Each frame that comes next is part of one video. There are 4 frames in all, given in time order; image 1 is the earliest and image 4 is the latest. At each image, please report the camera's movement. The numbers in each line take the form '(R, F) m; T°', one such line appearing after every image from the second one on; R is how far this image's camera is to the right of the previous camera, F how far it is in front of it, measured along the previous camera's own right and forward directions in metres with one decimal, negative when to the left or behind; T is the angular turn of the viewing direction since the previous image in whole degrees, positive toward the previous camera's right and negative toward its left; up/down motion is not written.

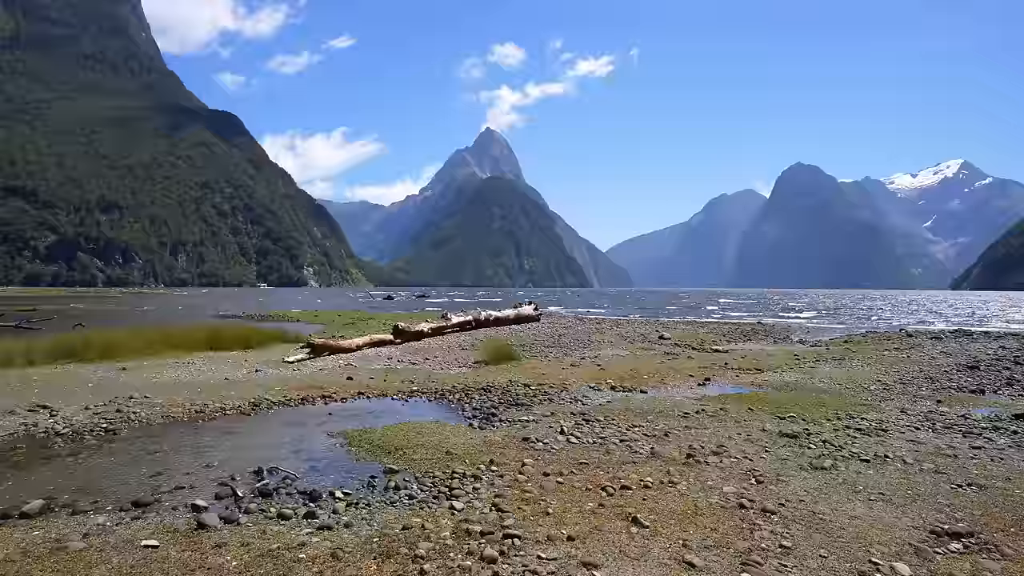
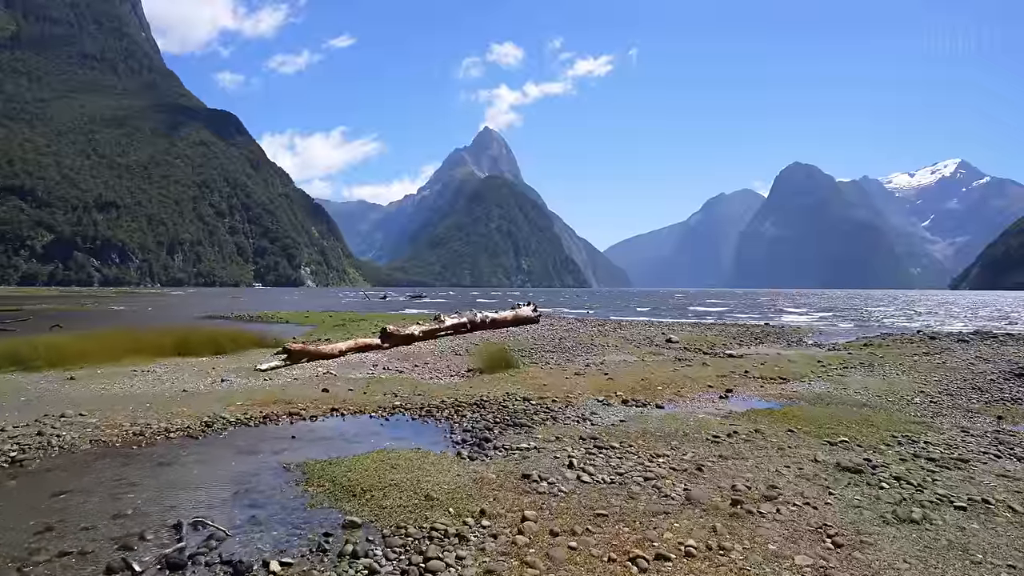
(0.0, +2.7) m; 0°
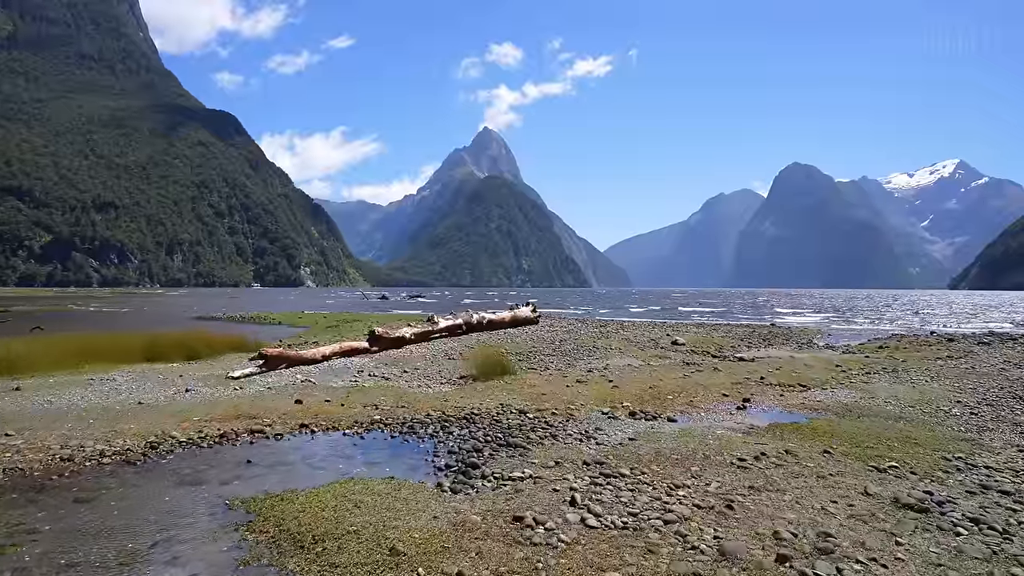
(+0.1, +2.0) m; 0°
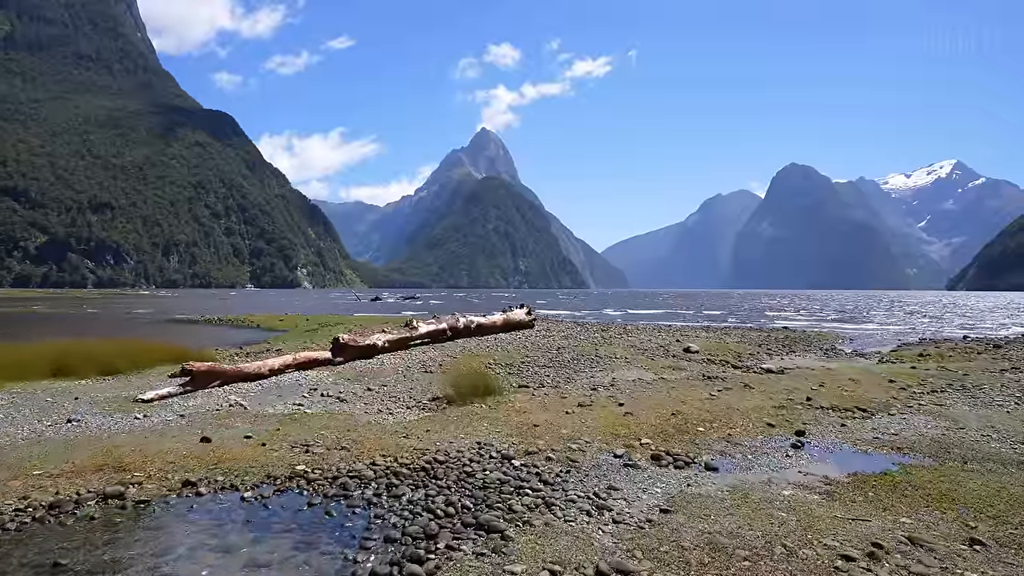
(+0.3, +4.7) m; 0°
